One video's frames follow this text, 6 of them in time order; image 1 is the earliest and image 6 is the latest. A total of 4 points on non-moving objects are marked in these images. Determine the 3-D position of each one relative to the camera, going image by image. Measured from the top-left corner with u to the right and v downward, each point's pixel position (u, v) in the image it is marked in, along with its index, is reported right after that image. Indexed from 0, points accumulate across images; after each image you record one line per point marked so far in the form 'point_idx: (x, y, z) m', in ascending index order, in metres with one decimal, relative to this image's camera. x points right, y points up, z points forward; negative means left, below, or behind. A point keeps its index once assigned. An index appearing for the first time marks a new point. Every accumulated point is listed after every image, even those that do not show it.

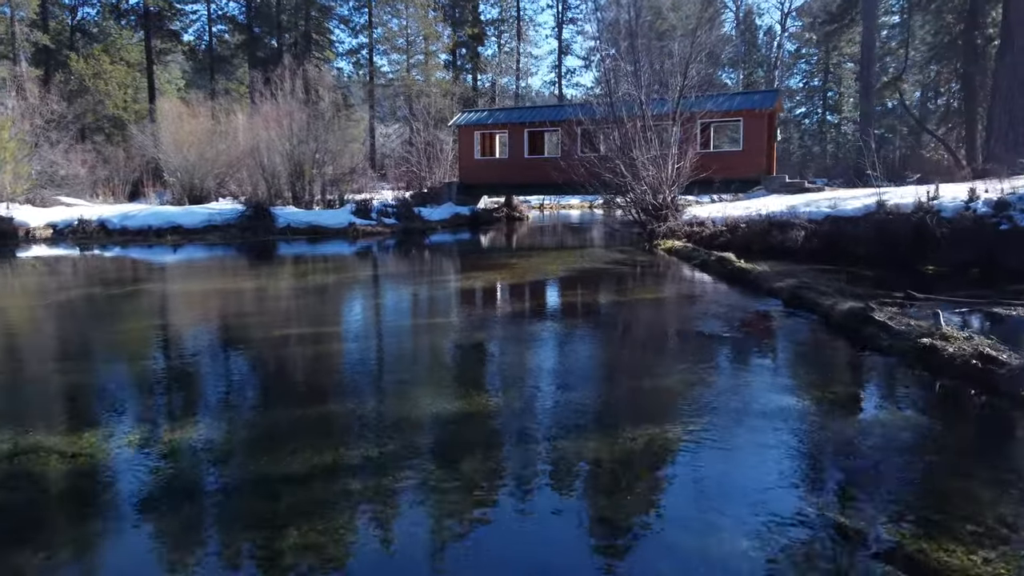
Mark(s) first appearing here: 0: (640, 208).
0: (+3.1, +1.9, +16.5) m
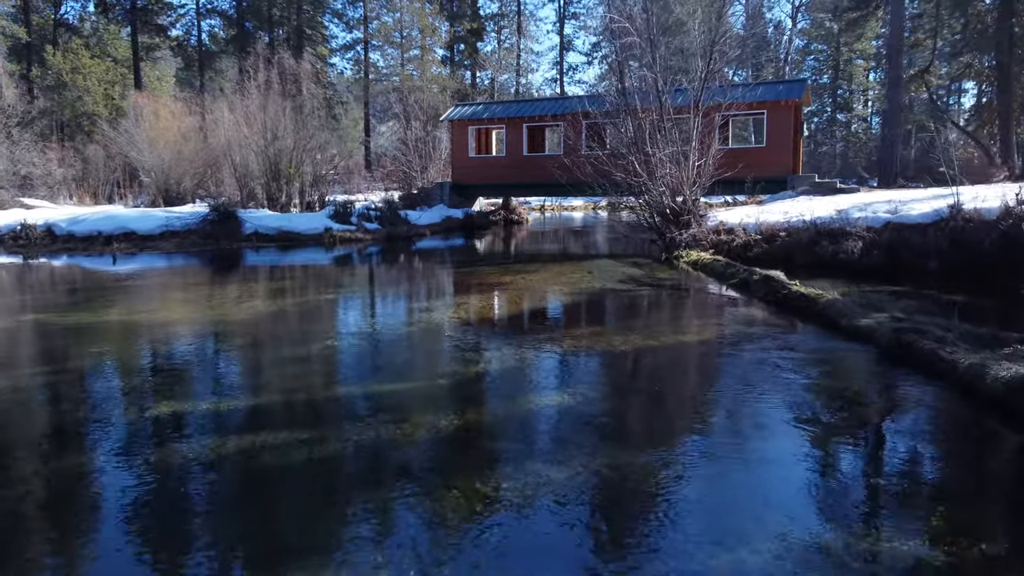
0: (+3.0, +1.6, +14.5) m
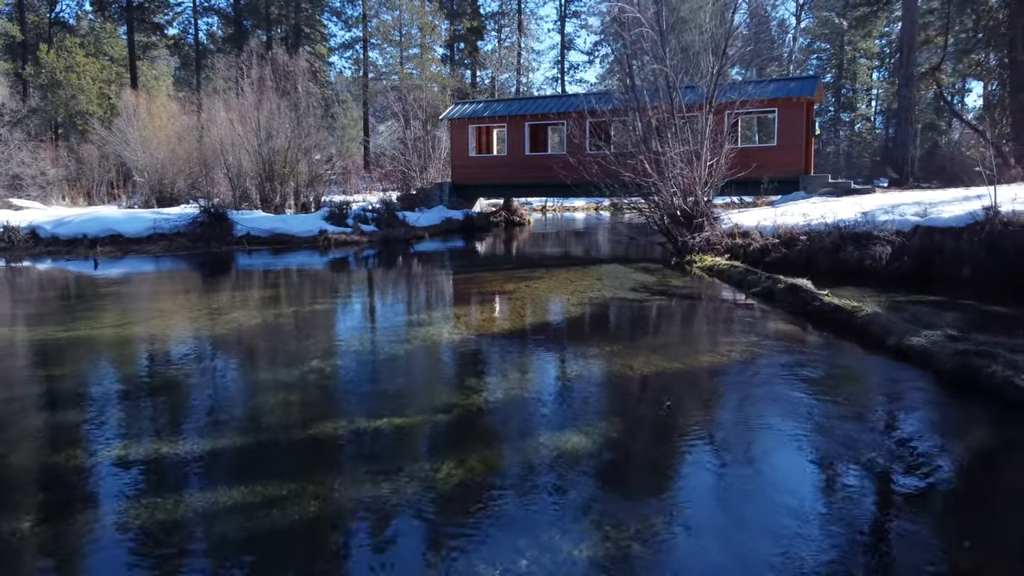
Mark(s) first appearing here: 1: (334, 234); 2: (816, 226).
0: (+3.1, +1.5, +13.9) m
1: (-4.9, +1.5, +19.0) m
2: (+5.4, +1.1, +12.3) m
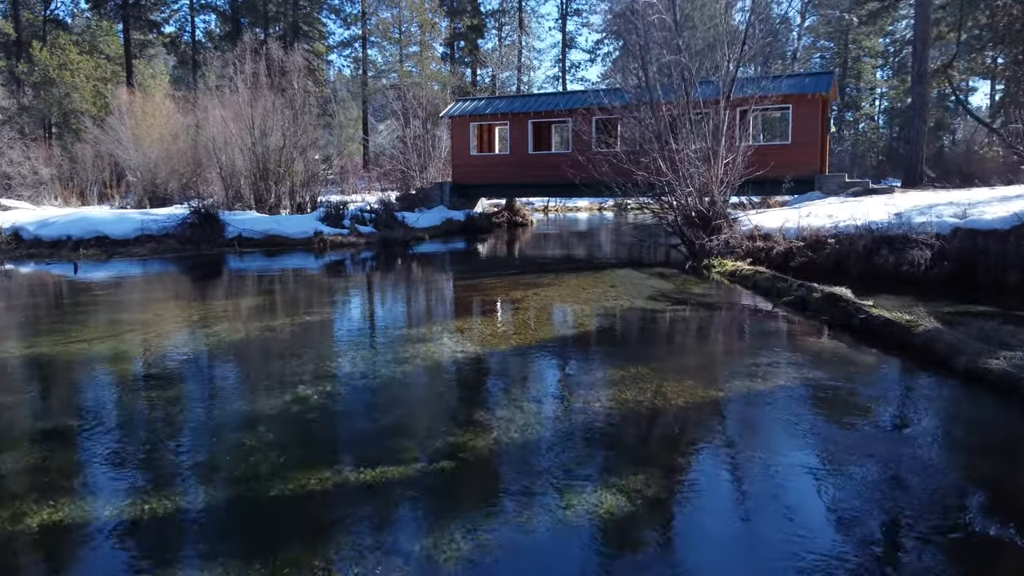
0: (+3.2, +1.4, +13.3) m
1: (-4.8, +1.4, +18.3) m
2: (+5.5, +1.0, +11.7) m
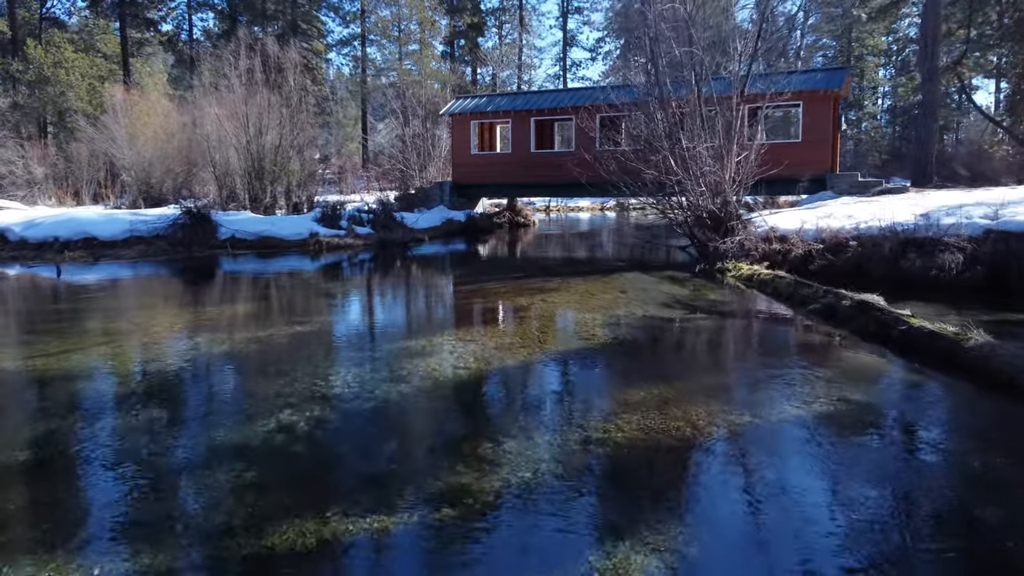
0: (+3.2, +1.3, +12.8) m
1: (-4.7, +1.3, +17.8) m
2: (+5.6, +1.0, +11.2) m
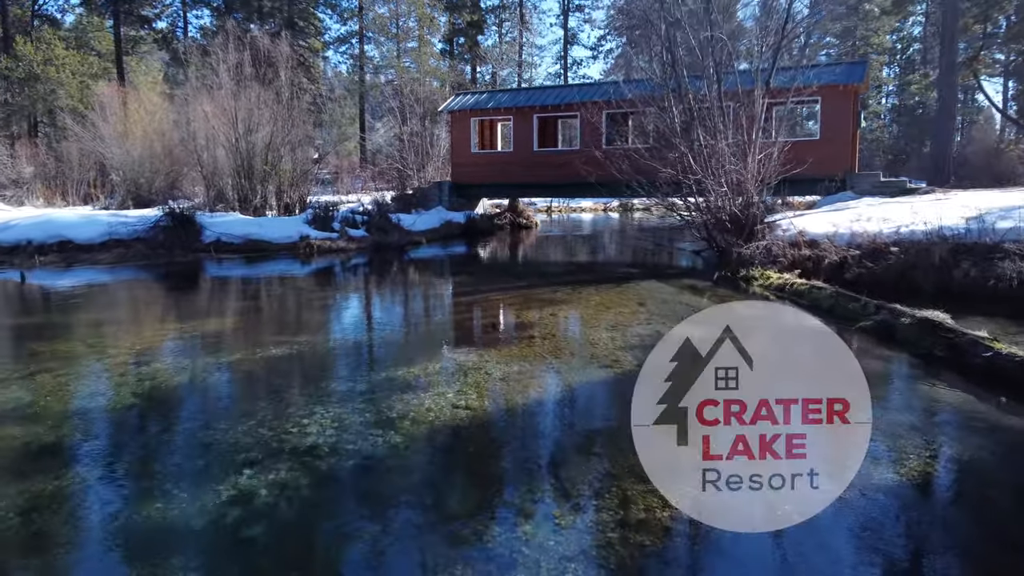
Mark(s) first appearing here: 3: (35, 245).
0: (+3.3, +1.2, +12.0) m
1: (-4.7, +1.2, +17.0) m
2: (+5.6, +0.8, +10.4) m
3: (-10.1, +0.9, +15.0) m
